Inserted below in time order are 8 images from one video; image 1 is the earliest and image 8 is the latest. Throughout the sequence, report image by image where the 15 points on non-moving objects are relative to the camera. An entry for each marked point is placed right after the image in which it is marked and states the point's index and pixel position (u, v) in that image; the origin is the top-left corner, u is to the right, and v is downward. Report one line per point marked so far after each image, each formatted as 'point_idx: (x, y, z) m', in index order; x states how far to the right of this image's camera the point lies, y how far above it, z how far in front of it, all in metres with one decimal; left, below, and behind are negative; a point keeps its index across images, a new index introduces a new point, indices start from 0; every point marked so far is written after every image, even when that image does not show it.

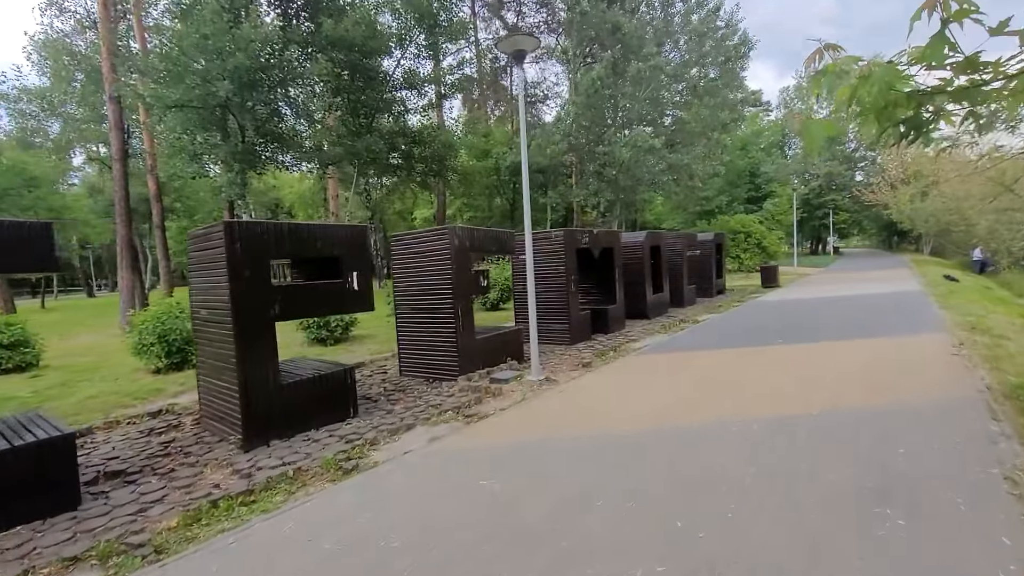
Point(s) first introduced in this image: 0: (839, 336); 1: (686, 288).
0: (+6.3, -0.9, +9.5) m
1: (+5.1, 0.0, +14.4) m
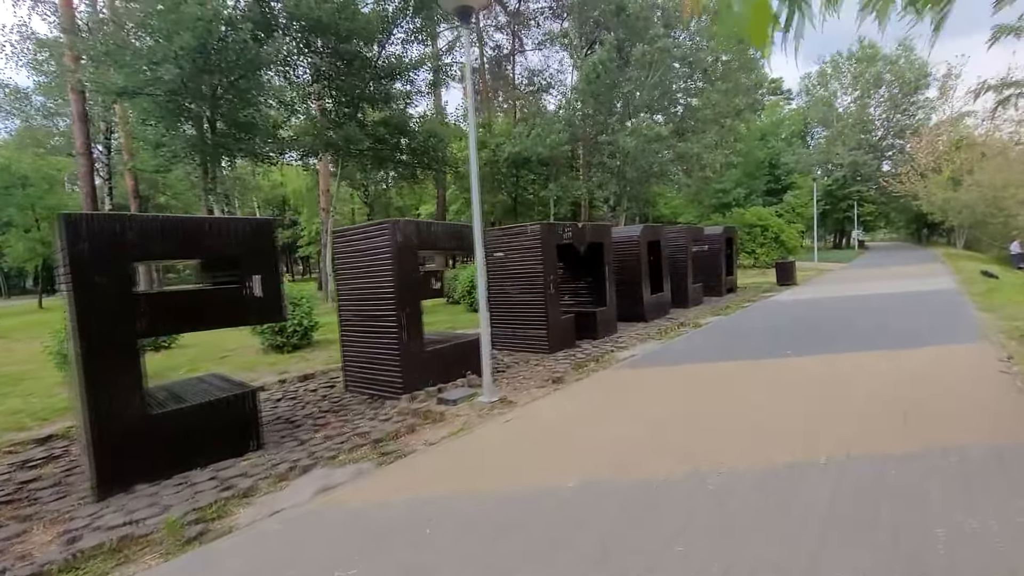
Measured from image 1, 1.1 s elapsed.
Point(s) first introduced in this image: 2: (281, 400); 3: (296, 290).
0: (+5.8, -0.9, +8.2) m
1: (+4.8, +0.1, +13.2) m
2: (-3.1, -1.5, +6.7) m
3: (-4.3, 0.0, +9.8) m
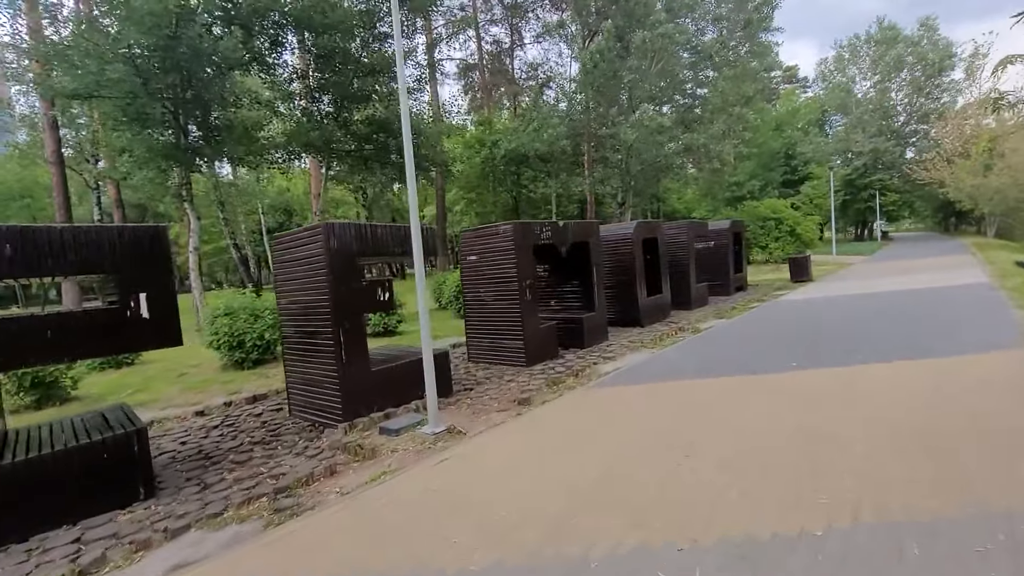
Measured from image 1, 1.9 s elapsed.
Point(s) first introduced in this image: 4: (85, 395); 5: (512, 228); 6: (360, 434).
0: (+5.4, -0.9, +7.2) m
1: (+4.5, +0.1, +12.2) m
2: (-3.6, -1.7, +6.0) m
3: (-4.7, -0.2, +9.2) m
4: (-6.7, -1.7, +7.6) m
5: (0.0, +0.9, +7.5) m
6: (-1.6, -1.5, +5.1) m
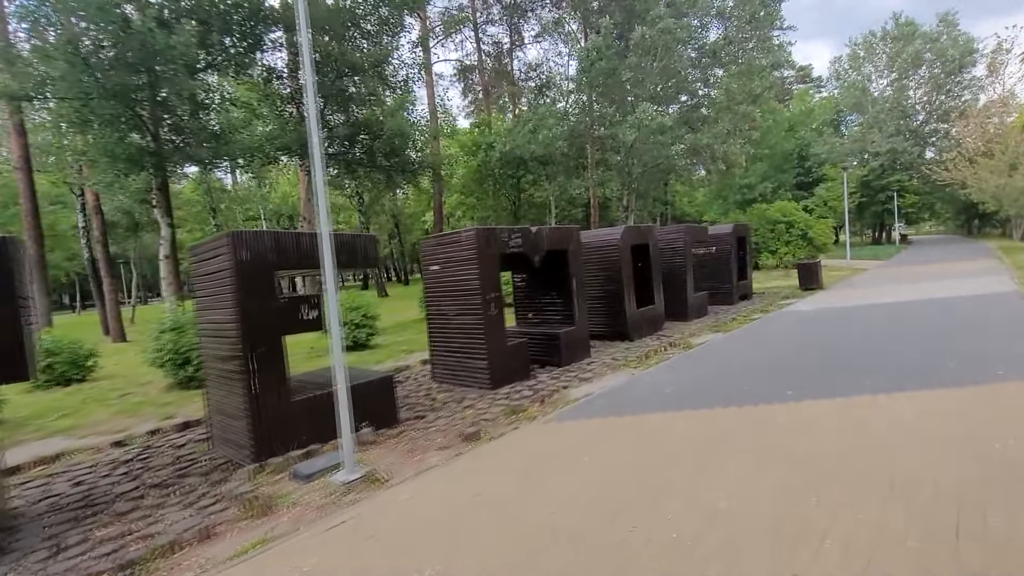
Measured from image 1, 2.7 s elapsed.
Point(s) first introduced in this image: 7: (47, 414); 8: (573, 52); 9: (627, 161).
0: (+4.9, -1.0, +6.3) m
1: (+4.1, -0.2, +11.3) m
2: (-4.2, -1.9, +5.3) m
3: (-5.2, -0.4, +8.5) m
4: (-7.2, -1.9, +7.0) m
5: (-0.5, +0.7, +6.7) m
6: (-2.2, -1.7, +4.3) m
7: (-6.8, -1.8, +7.1) m
8: (+2.5, +9.6, +20.0) m
9: (+4.7, +5.1, +19.9) m
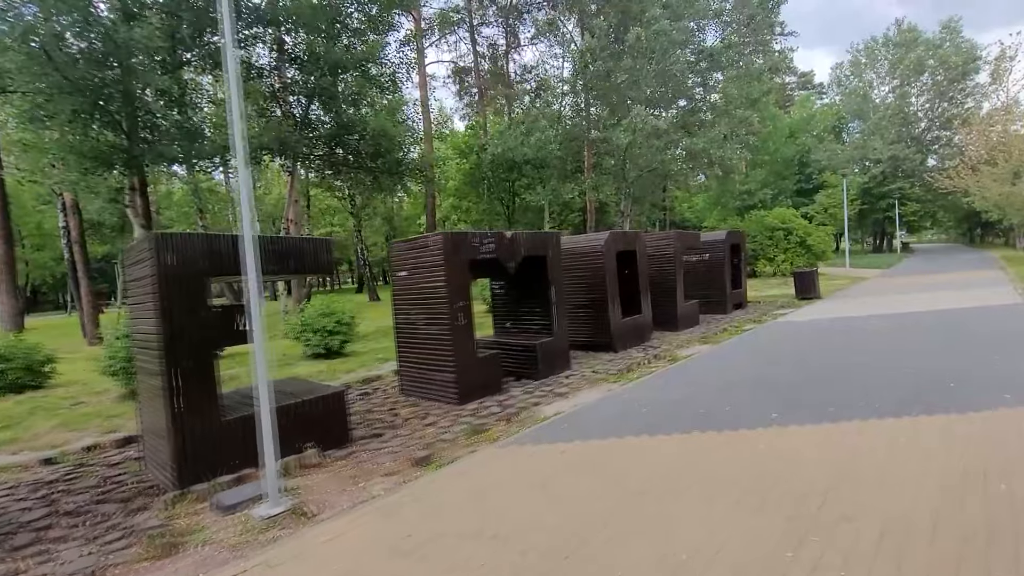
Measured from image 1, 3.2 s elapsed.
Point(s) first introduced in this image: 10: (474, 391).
0: (+4.5, -1.2, +5.8) m
1: (+3.7, -0.4, +10.9) m
2: (-4.6, -1.9, +4.8) m
3: (-5.6, -0.5, +8.1) m
4: (-7.6, -1.9, +6.6) m
5: (-0.9, +0.6, +6.3) m
6: (-2.6, -1.8, +3.9) m
7: (-7.2, -1.9, +6.7) m
8: (+2.2, +9.4, +19.6) m
9: (+4.4, +4.9, +19.5) m
10: (-0.5, -1.4, +6.6) m
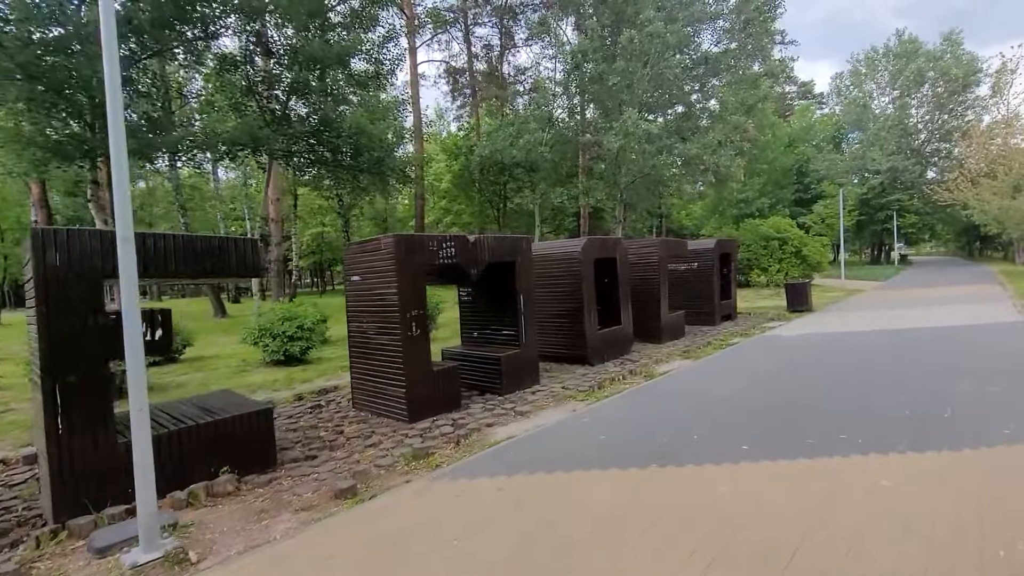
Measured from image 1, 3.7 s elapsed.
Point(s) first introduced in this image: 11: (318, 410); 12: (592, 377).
0: (+4.0, -1.4, +5.3) m
1: (+3.2, -0.6, +10.4) m
2: (-5.1, -1.9, +4.3) m
3: (-6.1, -0.5, +7.5) m
4: (-8.1, -1.9, +6.0) m
5: (-1.4, +0.6, +5.8) m
6: (-3.1, -1.8, +3.3) m
7: (-7.7, -1.8, +6.2) m
8: (+1.9, +9.1, +19.2) m
9: (+3.9, +4.6, +19.0) m
10: (-1.0, -1.5, +6.0) m
11: (-2.7, -1.7, +6.8) m
12: (+1.3, -1.4, +7.7) m
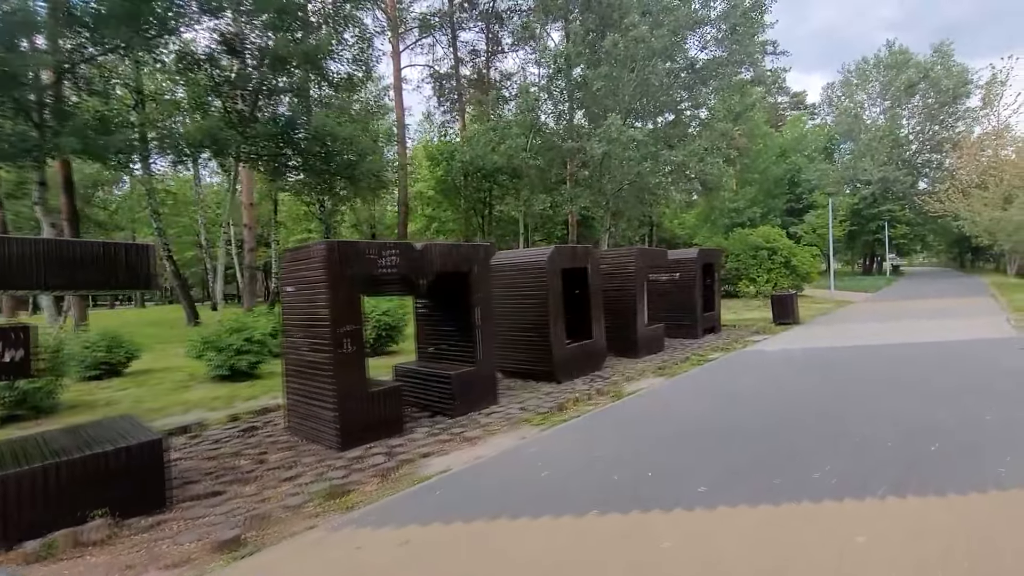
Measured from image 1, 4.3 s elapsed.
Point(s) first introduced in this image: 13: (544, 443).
0: (+3.3, -1.5, +4.7) m
1: (+2.6, -0.8, +9.8) m
2: (-5.7, -2.0, +3.7) m
3: (-6.7, -0.6, +6.9) m
4: (-8.7, -1.9, +5.4) m
5: (-2.0, +0.4, +5.2) m
6: (-3.7, -1.9, +2.7) m
7: (-8.3, -1.9, +5.5) m
8: (+1.2, +8.8, +18.8) m
9: (+3.2, +4.2, +18.6) m
10: (-1.7, -1.6, +5.4) m
11: (-3.3, -1.8, +6.2) m
12: (+0.7, -1.6, +7.1) m
13: (+0.3, -1.6, +5.1) m
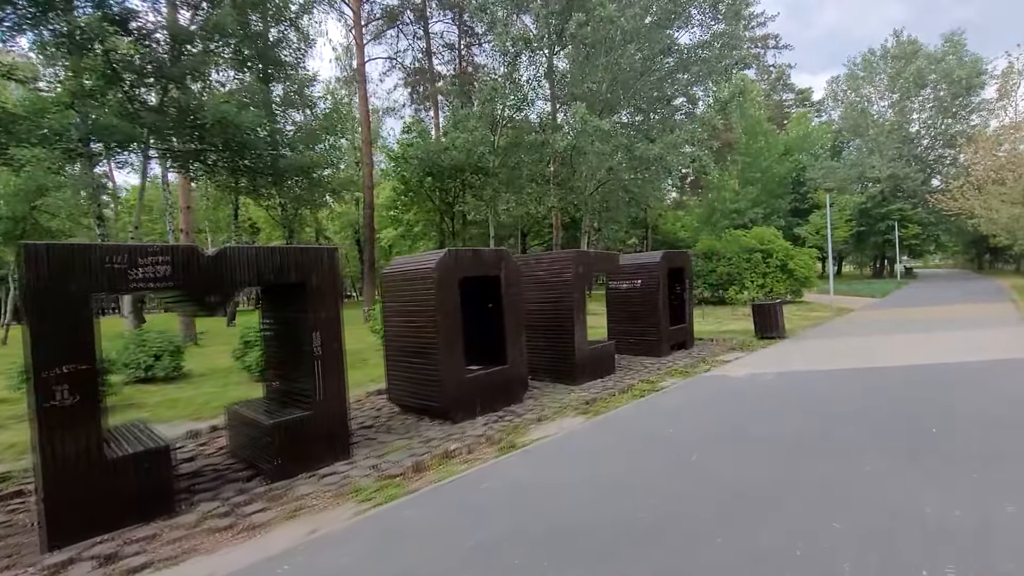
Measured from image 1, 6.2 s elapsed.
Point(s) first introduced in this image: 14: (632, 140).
0: (+1.8, -1.7, +3.0) m
1: (+1.1, -1.0, +8.1) m
2: (-7.3, -2.2, +2.1) m
3: (-8.3, -0.9, +5.4) m
4: (-10.3, -2.2, +3.9) m
5: (-3.6, +0.3, +3.6) m
6: (-5.3, -2.0, +1.1) m
7: (-9.9, -2.2, +4.0) m
8: (-0.1, +8.5, +17.2) m
9: (+1.9, +3.9, +16.9) m
10: (-3.2, -1.8, +3.8) m
11: (-4.9, -2.0, +4.6) m
12: (-0.9, -1.8, +5.4) m
13: (-1.2, -1.8, +3.4) m
14: (+4.3, +5.3, +17.2) m
